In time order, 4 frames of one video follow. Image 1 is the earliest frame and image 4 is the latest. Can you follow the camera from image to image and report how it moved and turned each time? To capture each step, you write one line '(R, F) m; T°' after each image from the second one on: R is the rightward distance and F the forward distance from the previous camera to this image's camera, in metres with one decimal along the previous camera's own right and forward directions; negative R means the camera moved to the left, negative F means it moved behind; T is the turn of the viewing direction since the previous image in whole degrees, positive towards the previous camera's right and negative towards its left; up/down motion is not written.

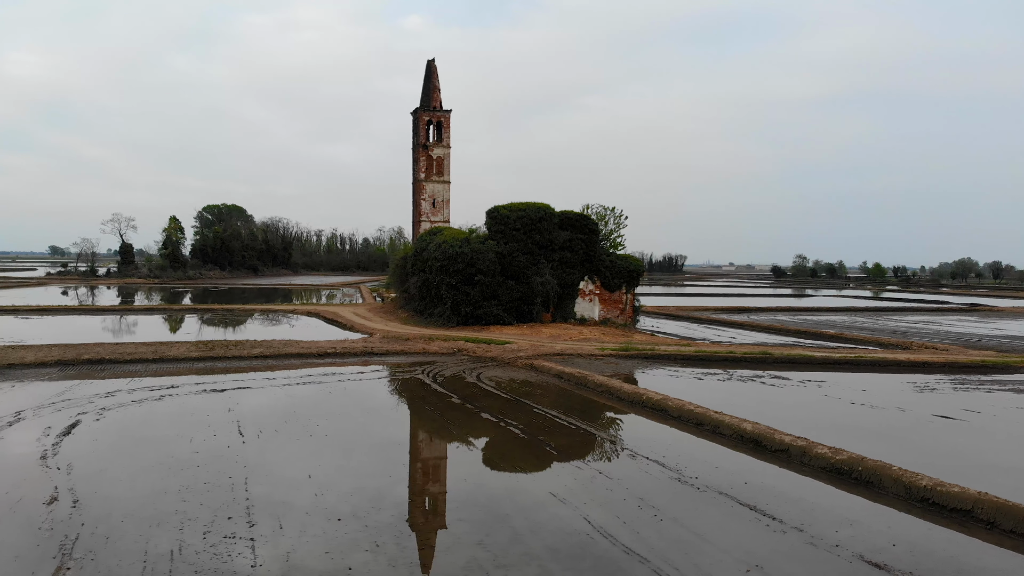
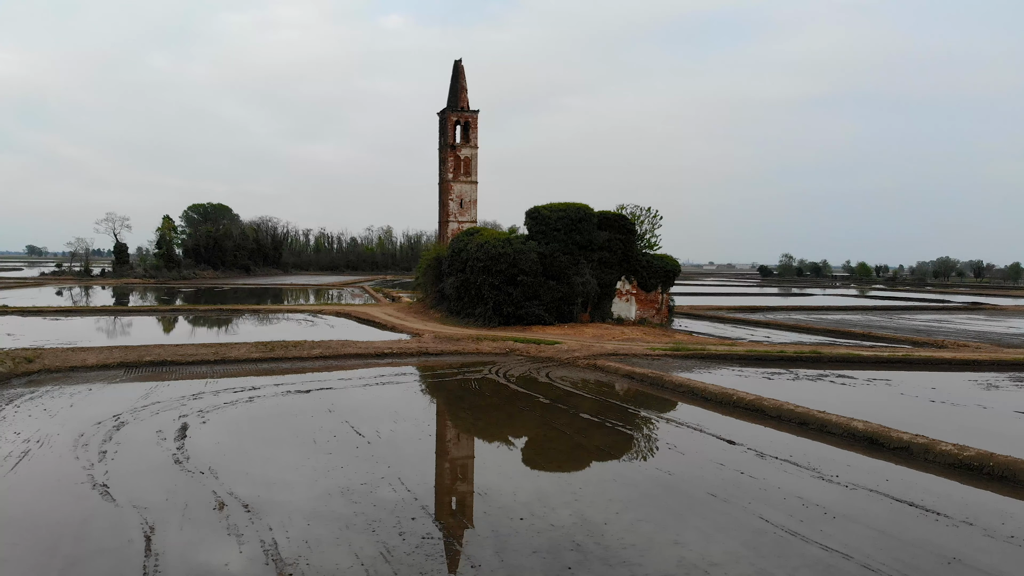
(-2.1, 0.0) m; +1°
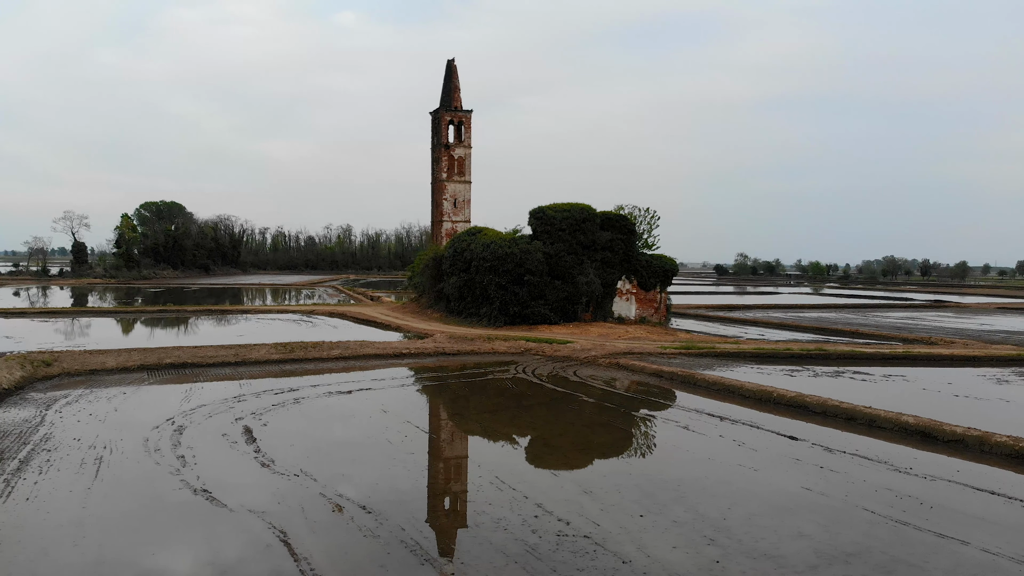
(-1.8, 0.0) m; +3°
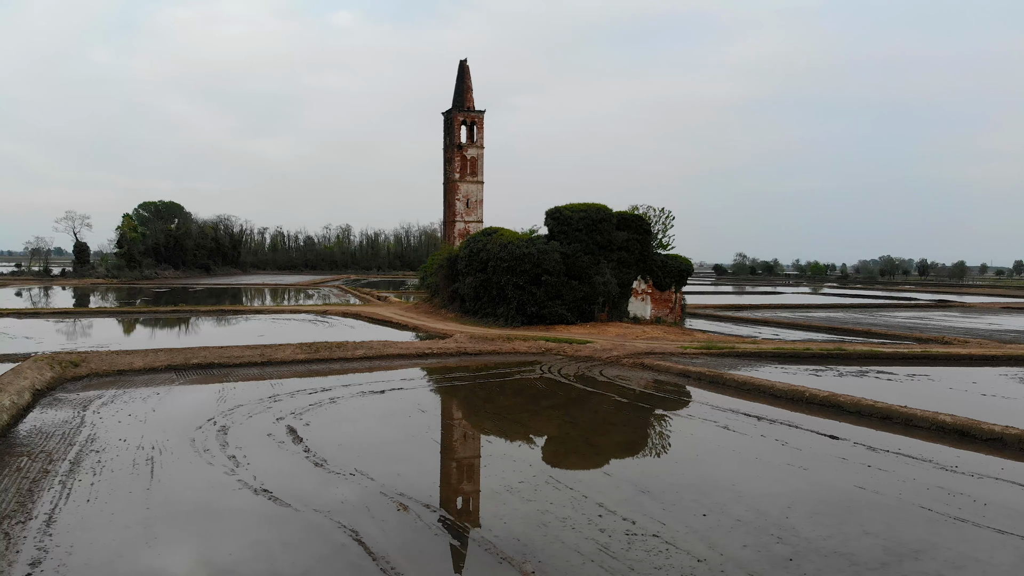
(-0.7, 0.0) m; 0°
